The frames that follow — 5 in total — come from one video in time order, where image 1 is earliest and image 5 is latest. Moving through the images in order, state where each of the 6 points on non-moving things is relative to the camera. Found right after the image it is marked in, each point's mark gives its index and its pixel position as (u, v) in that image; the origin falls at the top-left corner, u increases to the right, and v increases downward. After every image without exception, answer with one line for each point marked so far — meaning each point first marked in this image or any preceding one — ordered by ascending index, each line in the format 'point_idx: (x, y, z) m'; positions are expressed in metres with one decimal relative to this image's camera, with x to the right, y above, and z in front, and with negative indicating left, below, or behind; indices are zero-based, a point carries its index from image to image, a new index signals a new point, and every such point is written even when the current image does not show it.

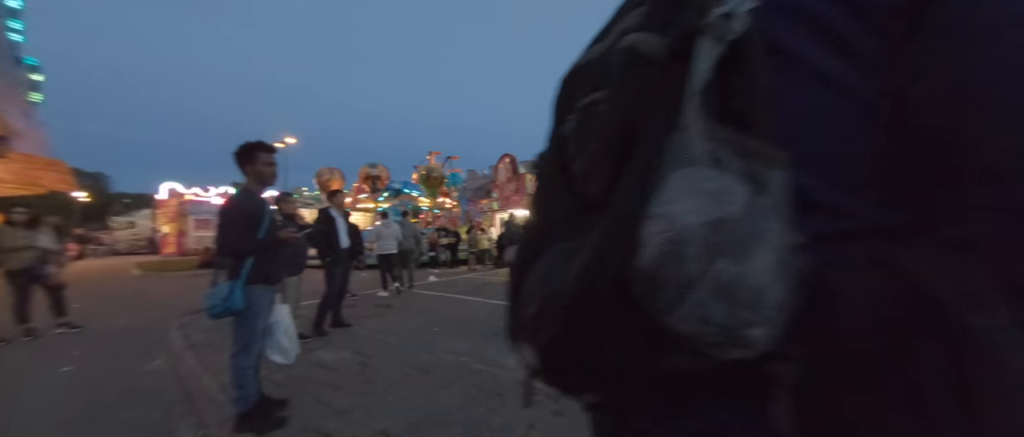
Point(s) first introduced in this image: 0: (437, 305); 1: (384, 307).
0: (-1.4, -1.5, +6.1) m
1: (-2.3, -1.6, +6.2) m
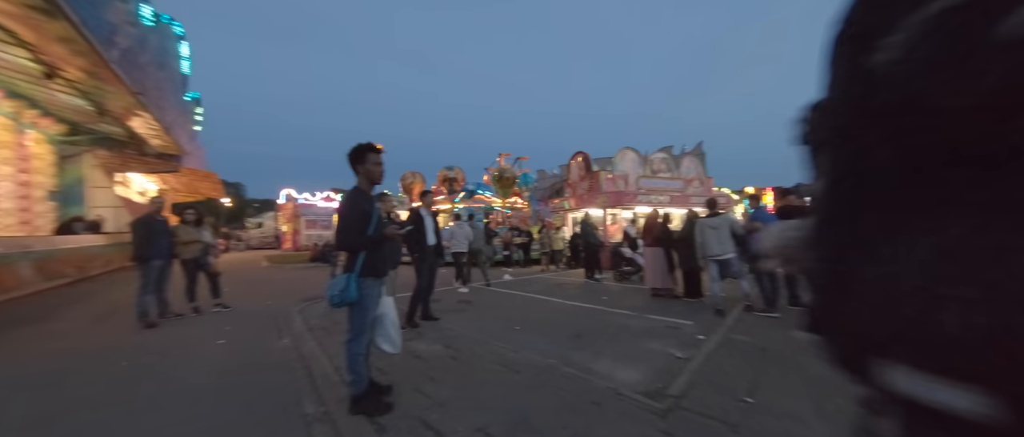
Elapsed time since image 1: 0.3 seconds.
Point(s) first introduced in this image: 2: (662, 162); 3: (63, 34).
0: (0.0, -1.5, +6.2) m
1: (-0.9, -1.6, +6.4) m
2: (+6.1, +2.3, +14.1) m
3: (-7.6, +3.1, +5.9) m
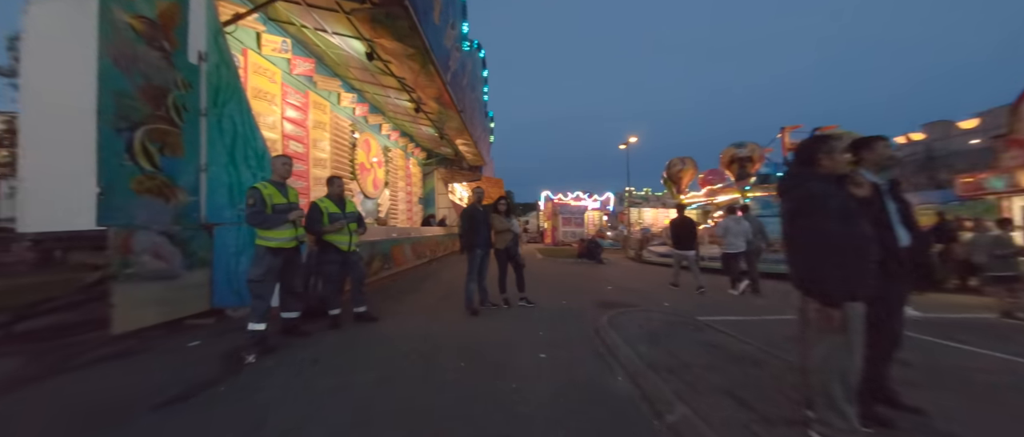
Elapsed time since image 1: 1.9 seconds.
0: (+4.3, -1.4, +2.8) m
1: (+3.7, -1.4, +3.6) m
2: (+13.9, +2.5, +5.3) m
3: (-1.9, +3.3, +7.4) m
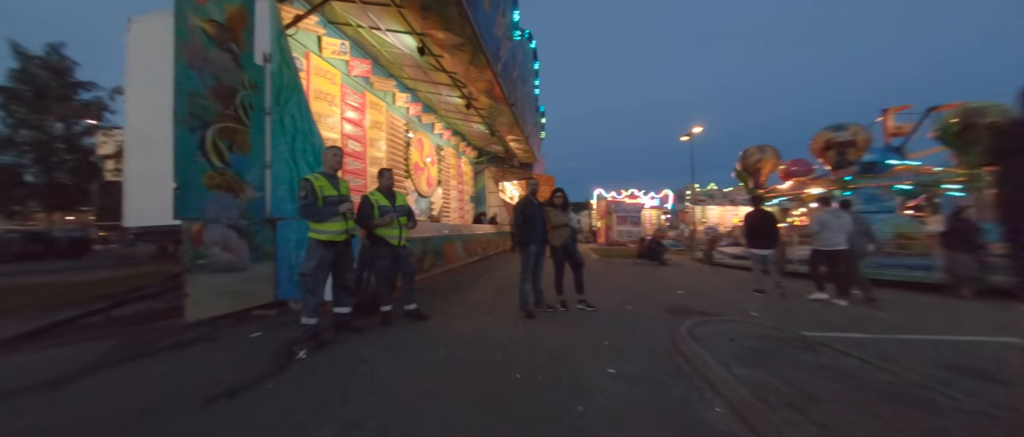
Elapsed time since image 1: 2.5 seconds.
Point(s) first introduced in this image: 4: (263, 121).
0: (+4.7, -1.3, +1.8) m
1: (+4.2, -1.3, +2.6) m
2: (+14.6, +2.6, +2.8) m
3: (-0.8, +3.4, +7.2) m
4: (-4.0, +1.5, +5.5) m
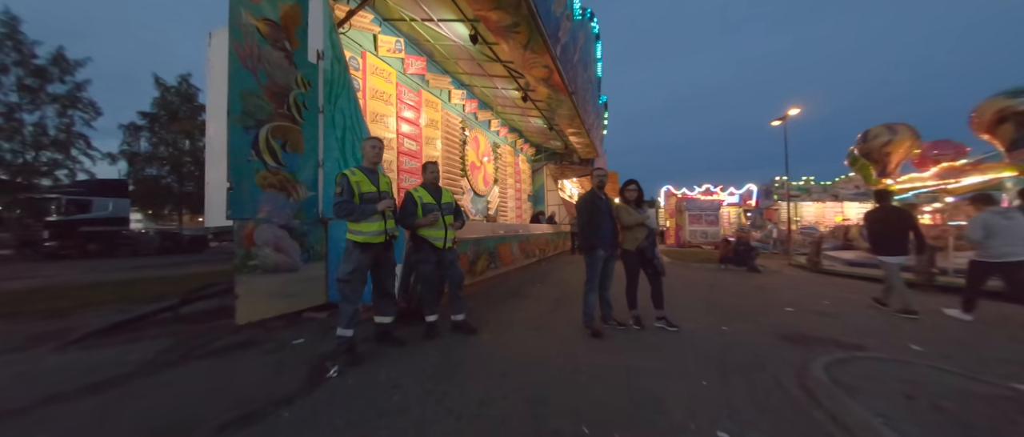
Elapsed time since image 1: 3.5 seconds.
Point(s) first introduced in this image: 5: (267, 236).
0: (+4.8, -1.2, +0.2) m
1: (+4.5, -1.3, +1.1) m
2: (+14.7, +2.7, -0.5) m
3: (+0.3, +3.4, +6.5) m
4: (-3.1, +1.5, +5.4) m
5: (-3.2, -0.2, +4.5) m
